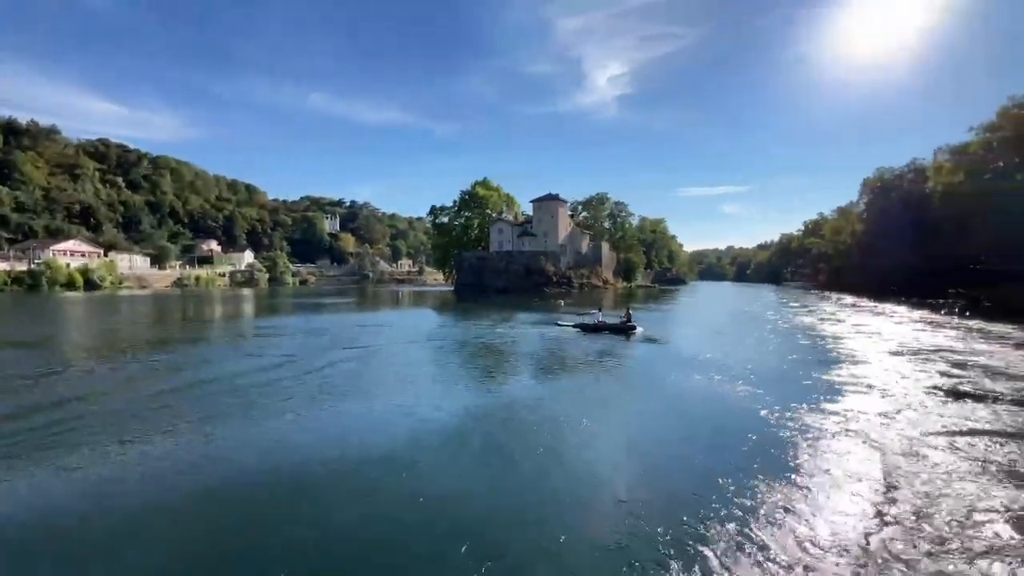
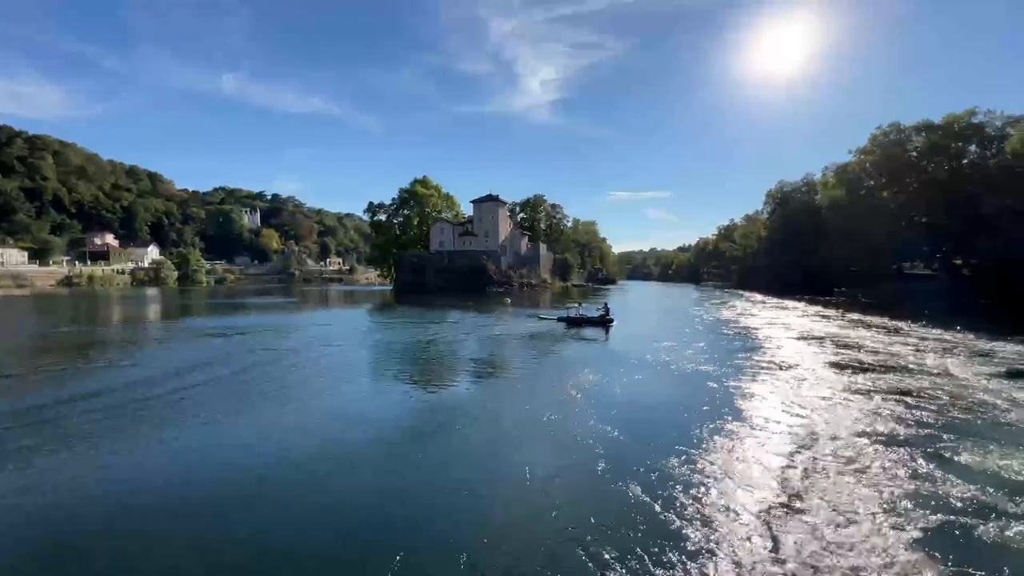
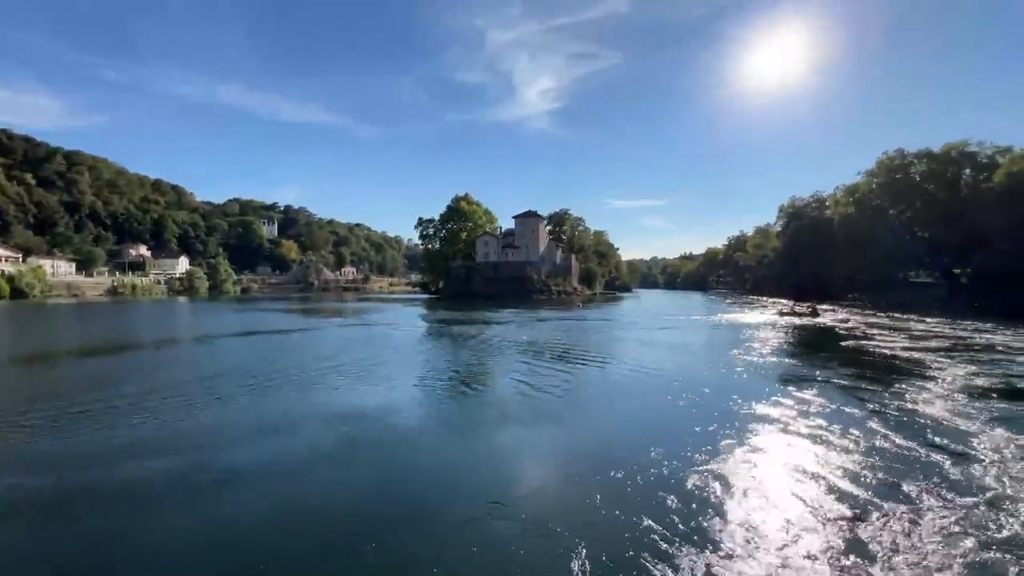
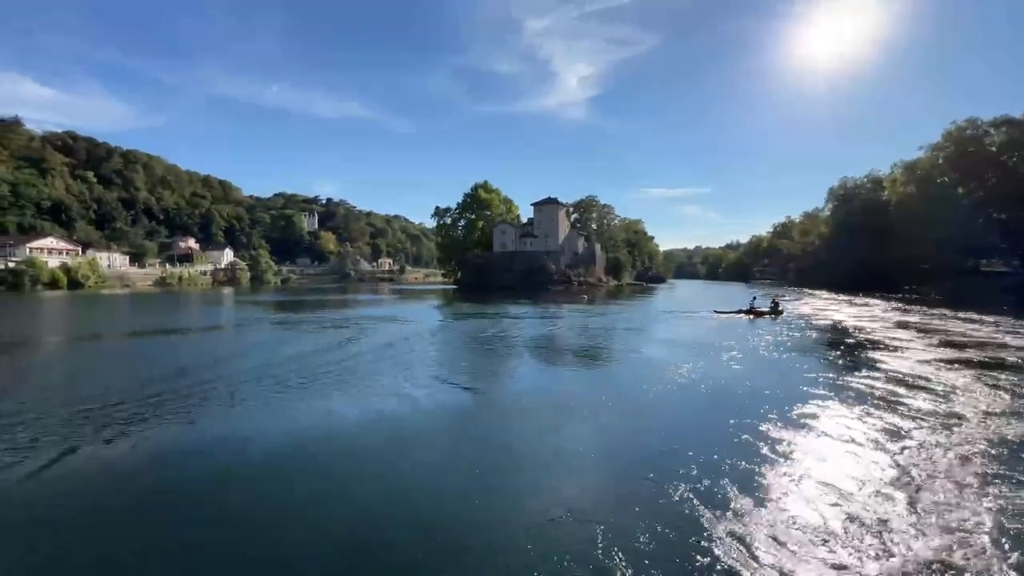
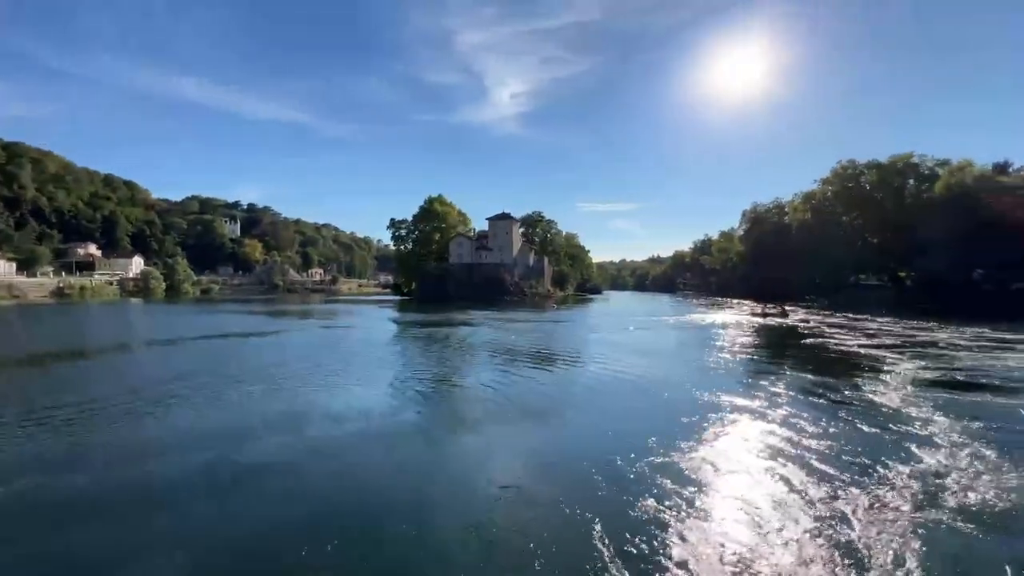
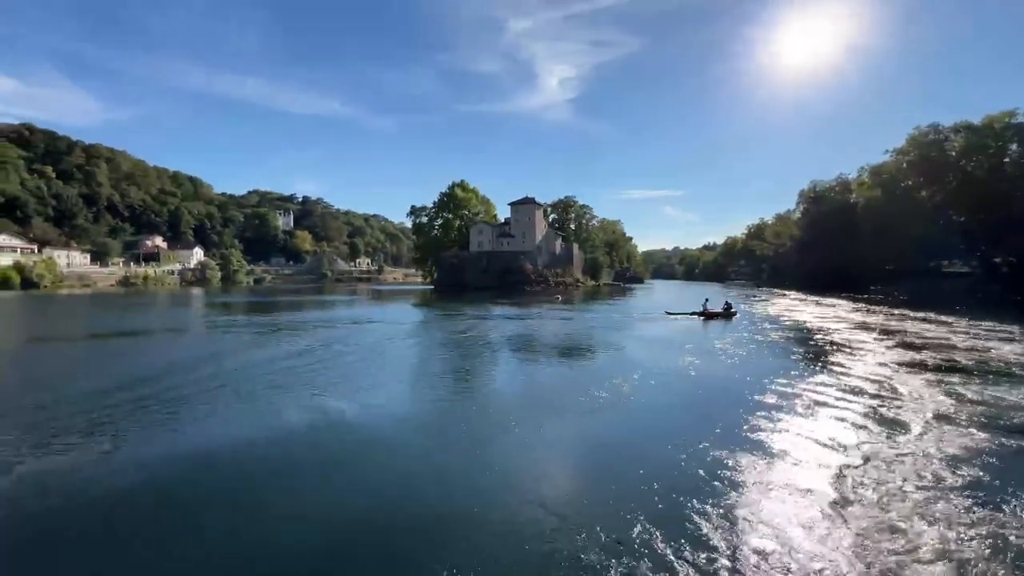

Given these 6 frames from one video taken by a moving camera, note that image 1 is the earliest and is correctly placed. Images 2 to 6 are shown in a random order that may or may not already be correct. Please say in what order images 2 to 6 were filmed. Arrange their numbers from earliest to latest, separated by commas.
2, 6, 4, 3, 5
